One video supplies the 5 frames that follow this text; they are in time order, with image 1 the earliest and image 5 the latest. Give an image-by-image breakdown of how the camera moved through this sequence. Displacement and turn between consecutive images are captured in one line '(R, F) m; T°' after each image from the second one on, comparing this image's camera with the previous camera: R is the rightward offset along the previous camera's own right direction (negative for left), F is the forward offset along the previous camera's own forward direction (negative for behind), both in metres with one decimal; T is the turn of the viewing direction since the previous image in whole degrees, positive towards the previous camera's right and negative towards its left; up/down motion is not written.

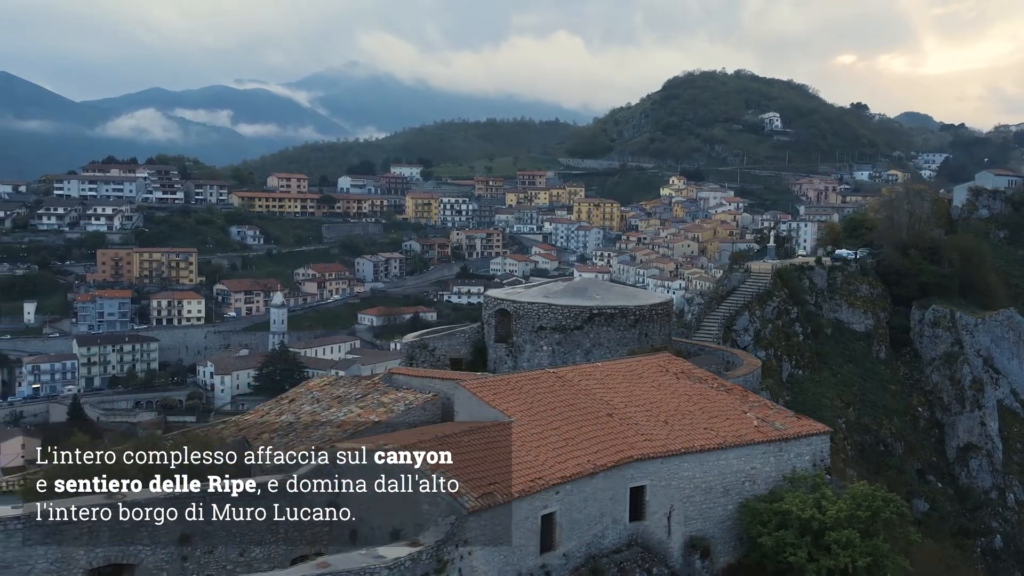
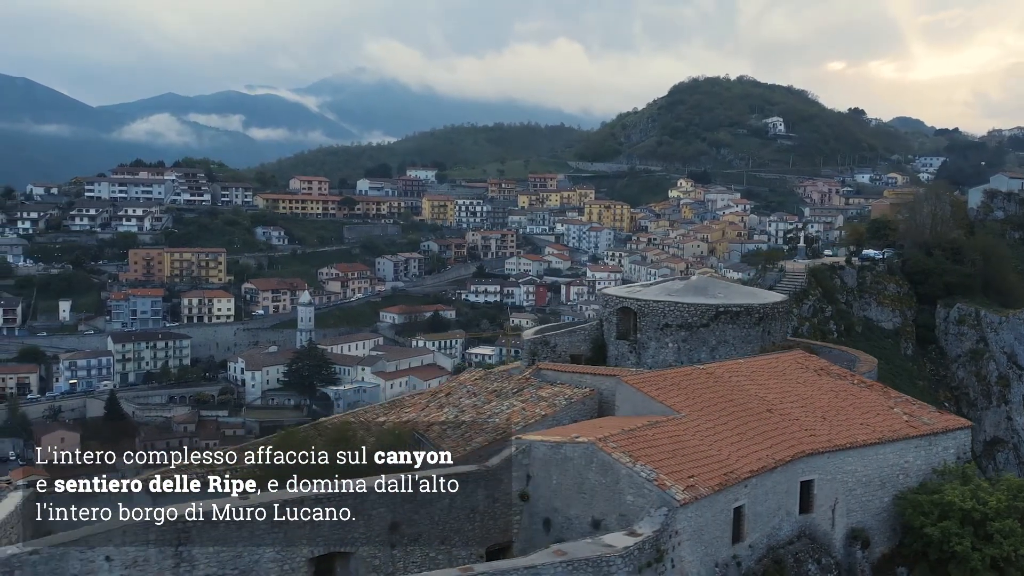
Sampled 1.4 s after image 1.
(-1.9, -0.1) m; +2°
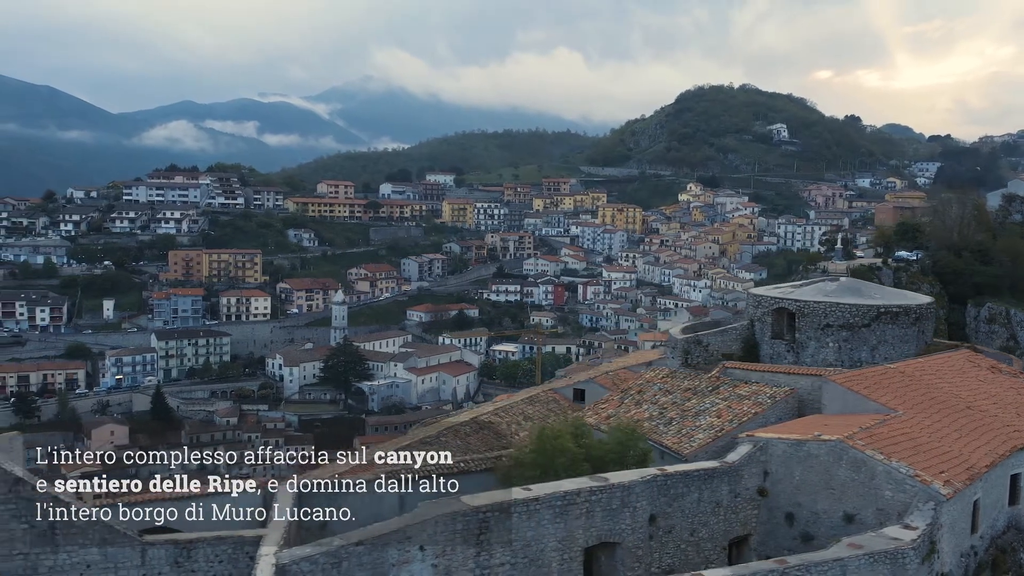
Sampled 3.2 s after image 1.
(-2.5, -0.1) m; +3°
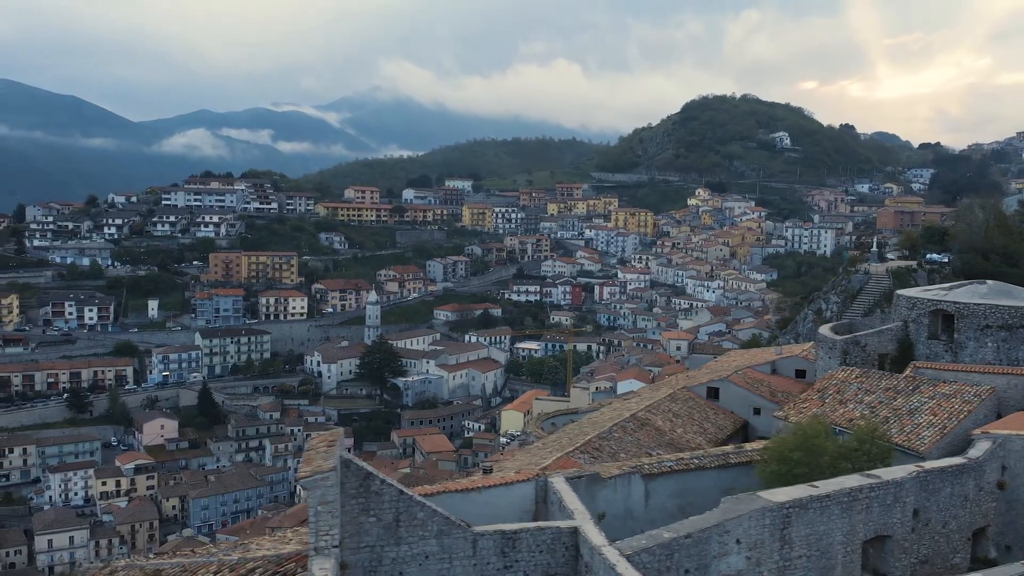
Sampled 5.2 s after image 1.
(-2.8, -0.1) m; +3°
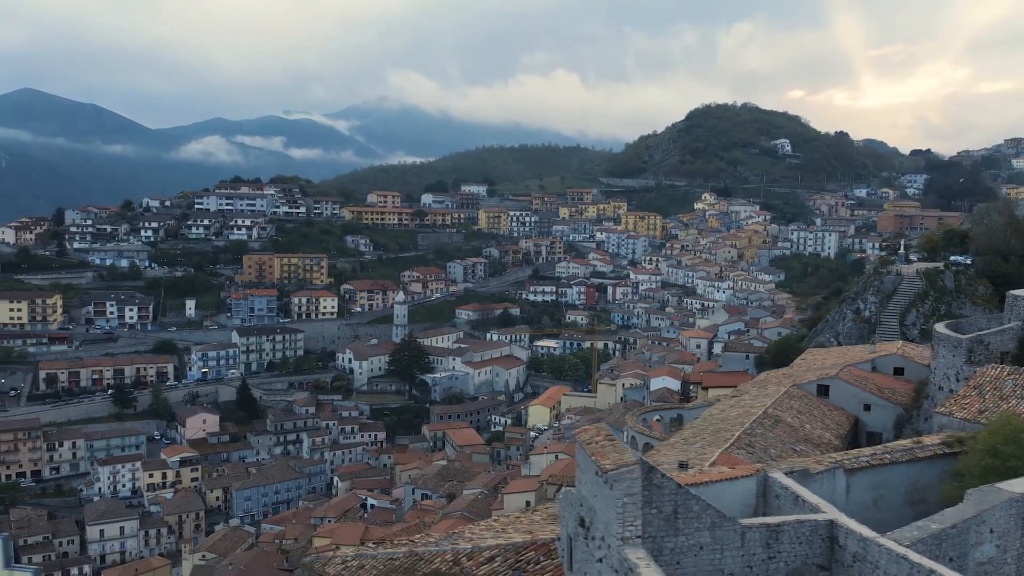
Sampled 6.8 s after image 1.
(-2.5, -0.1) m; +3°
